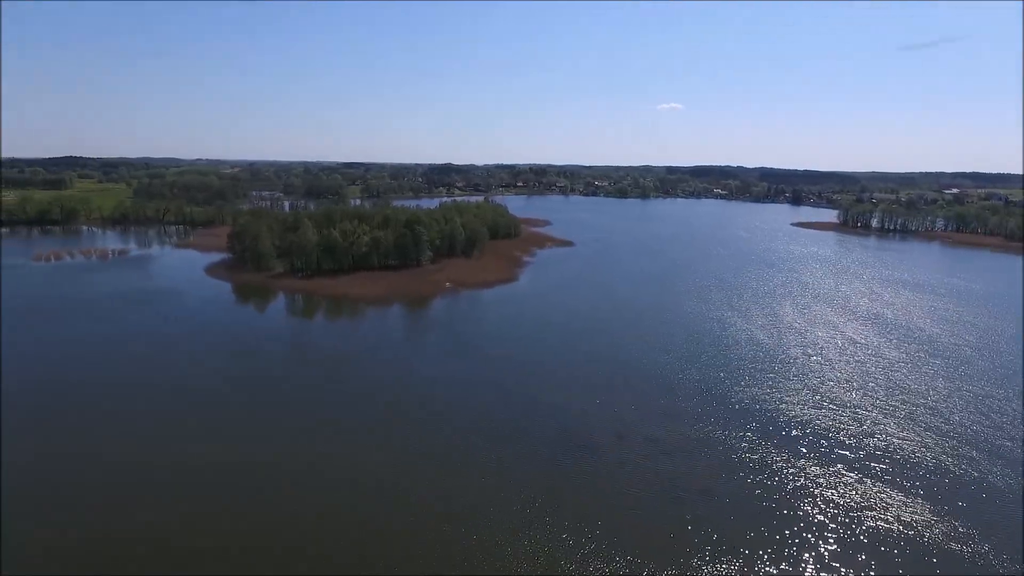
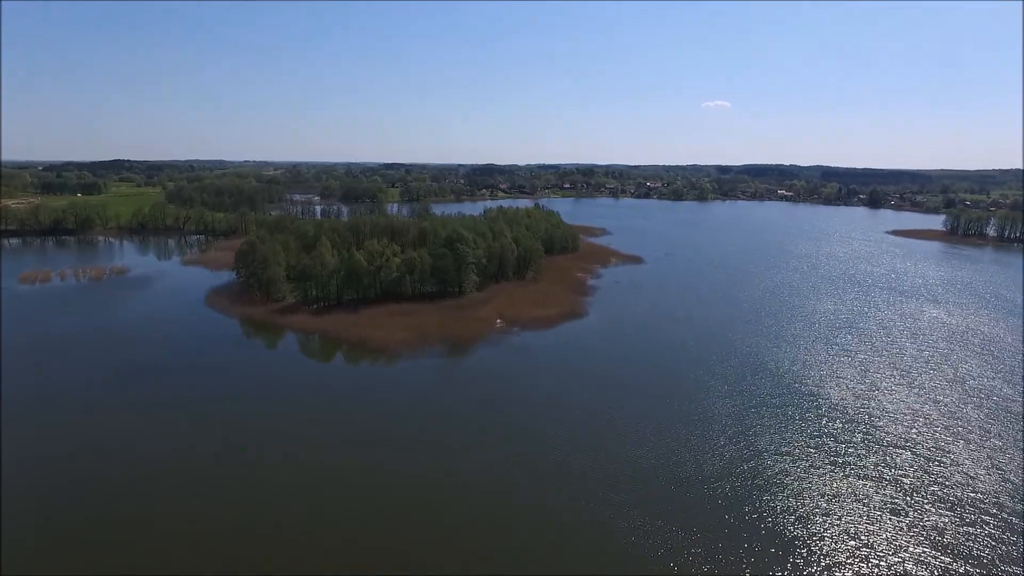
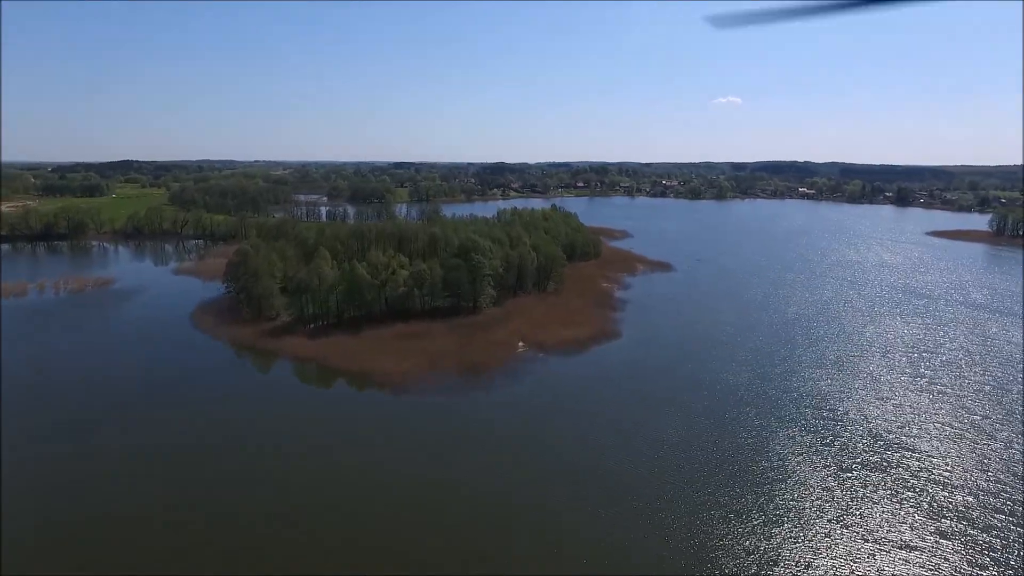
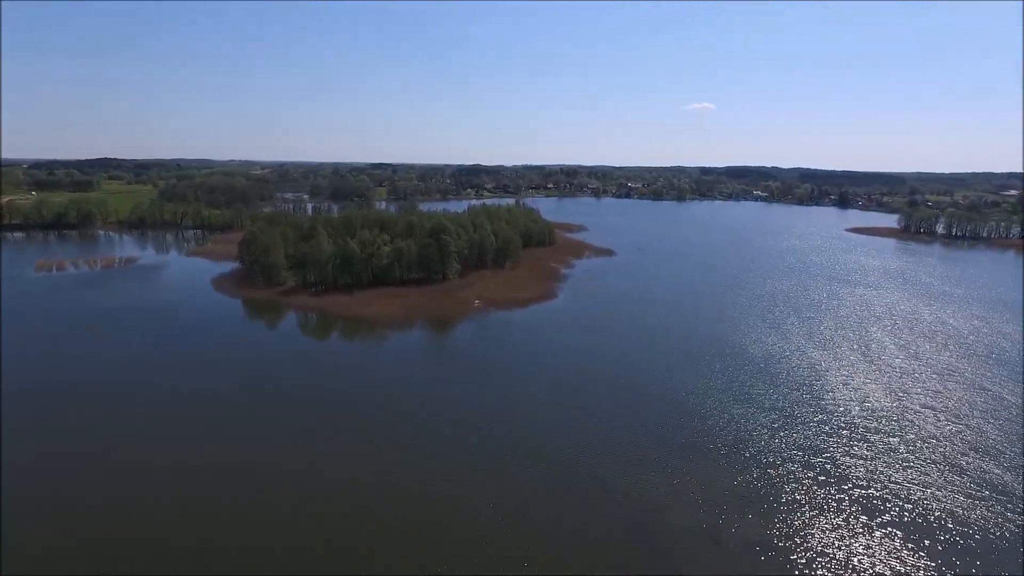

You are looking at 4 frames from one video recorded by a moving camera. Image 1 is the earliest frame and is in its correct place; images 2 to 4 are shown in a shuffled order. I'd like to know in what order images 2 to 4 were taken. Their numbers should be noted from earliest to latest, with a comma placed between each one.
4, 2, 3
